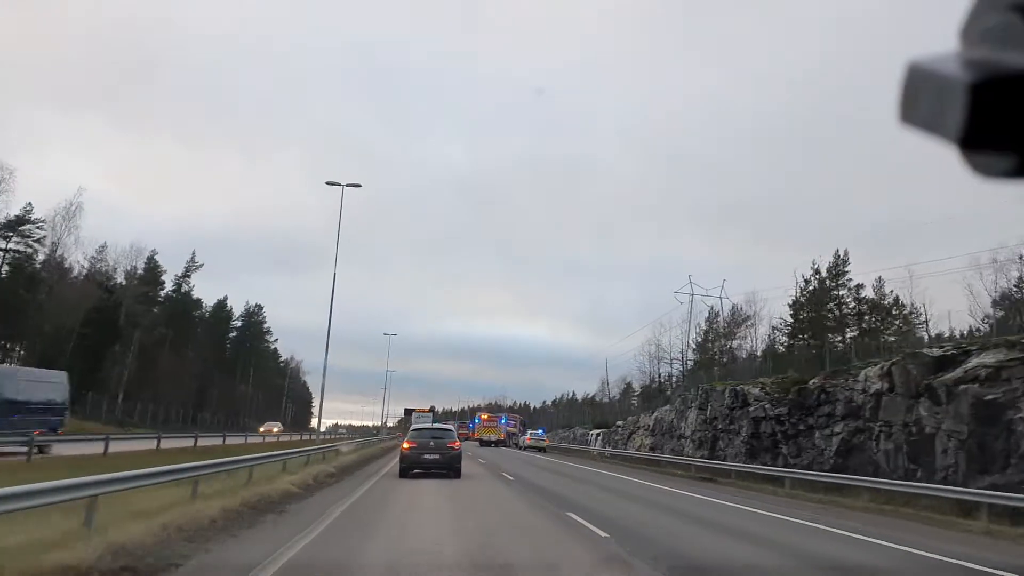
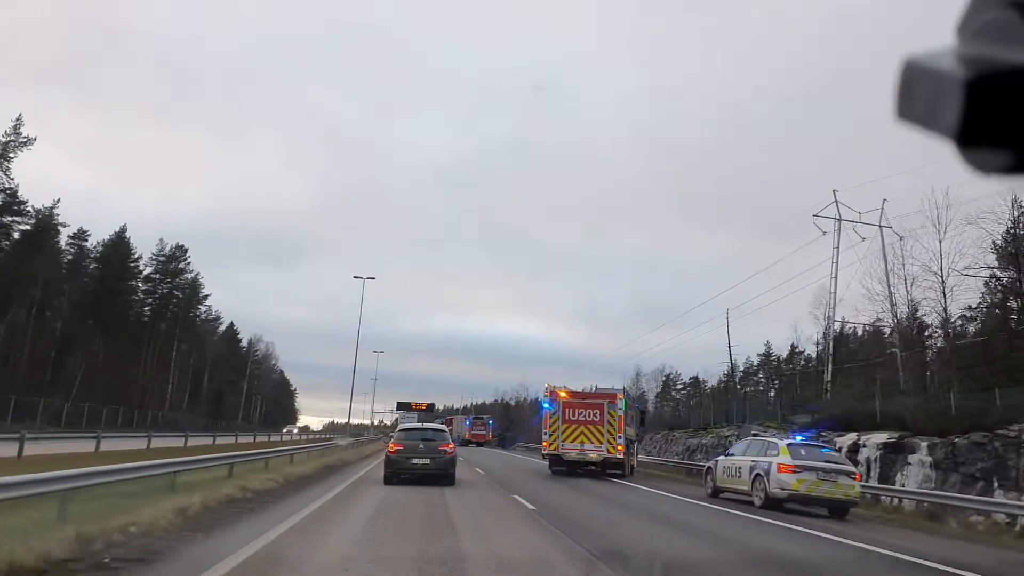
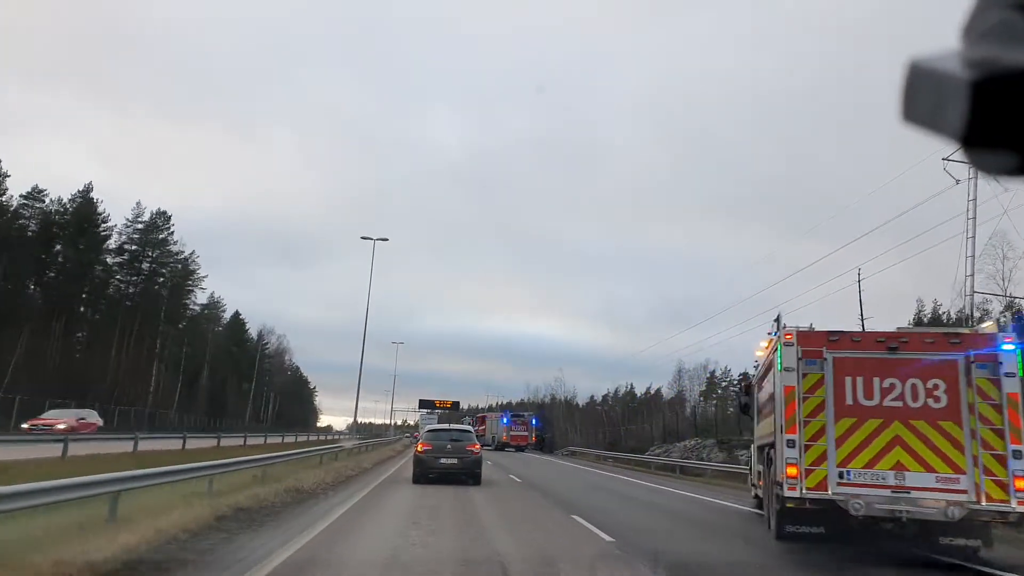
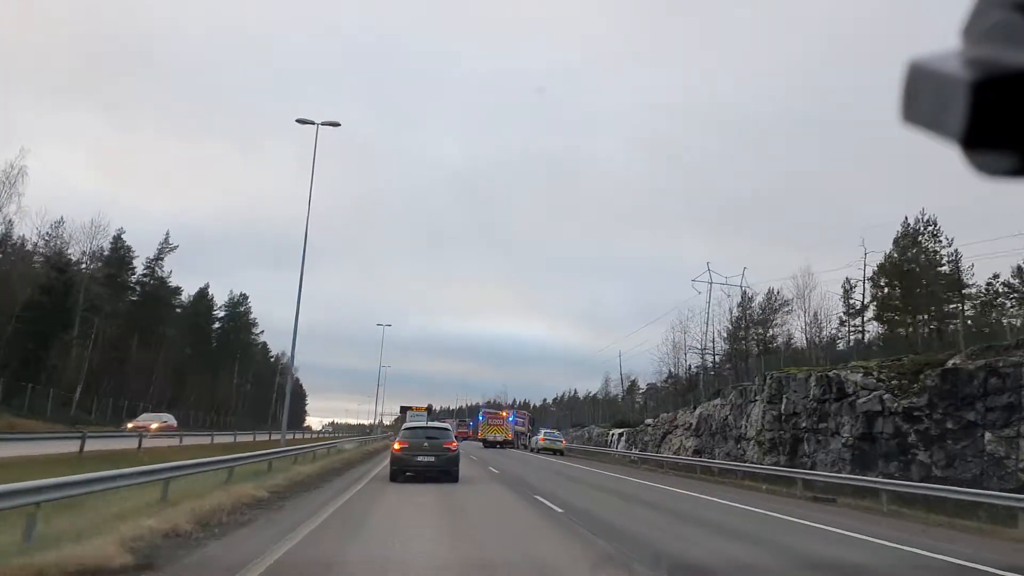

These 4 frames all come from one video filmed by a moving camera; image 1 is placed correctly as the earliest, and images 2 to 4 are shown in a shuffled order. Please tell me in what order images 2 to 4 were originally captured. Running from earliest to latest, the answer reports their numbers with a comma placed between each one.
4, 2, 3
